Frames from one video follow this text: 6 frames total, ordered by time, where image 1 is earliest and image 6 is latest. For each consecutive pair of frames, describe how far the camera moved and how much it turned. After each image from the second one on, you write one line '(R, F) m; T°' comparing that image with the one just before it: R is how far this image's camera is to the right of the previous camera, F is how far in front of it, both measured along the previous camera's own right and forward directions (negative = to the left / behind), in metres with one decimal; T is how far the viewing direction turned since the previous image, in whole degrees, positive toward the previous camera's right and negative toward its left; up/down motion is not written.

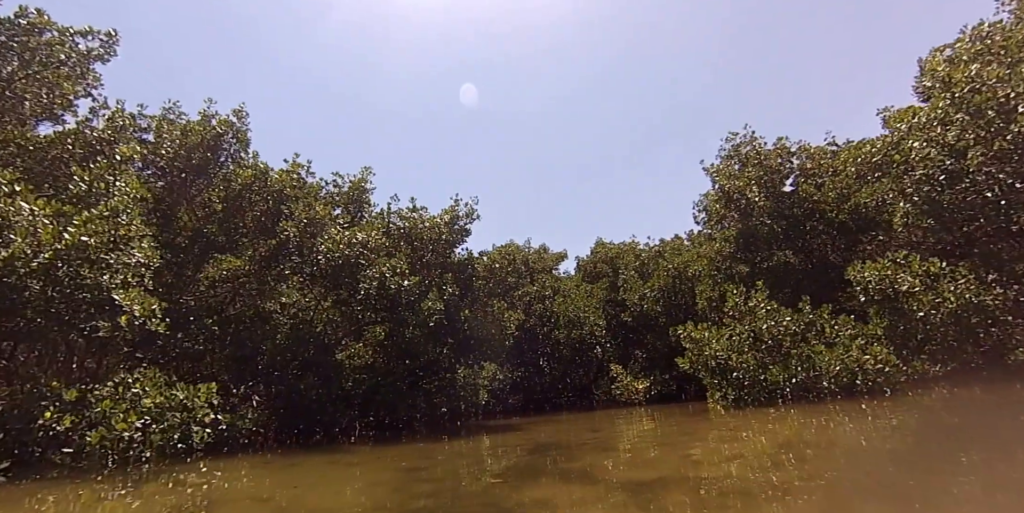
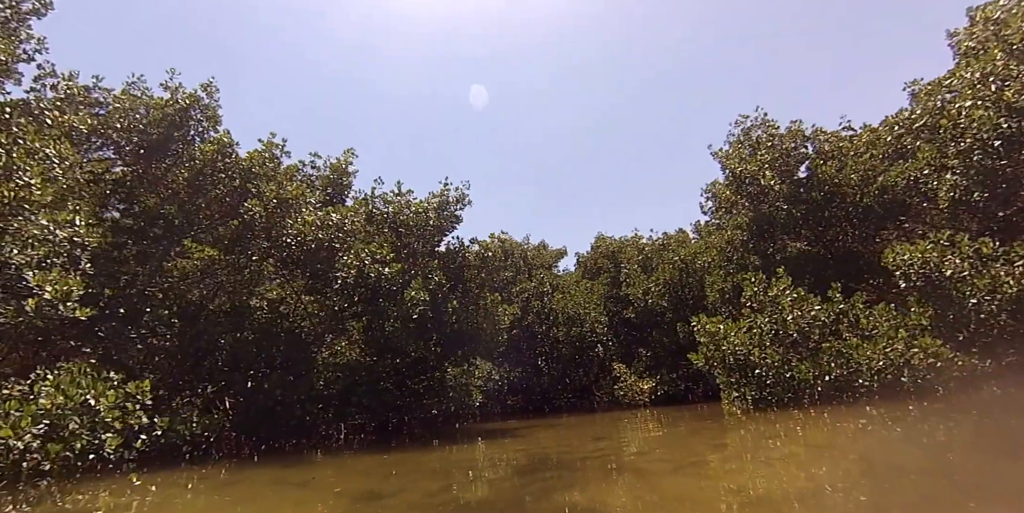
(+0.2, +1.7) m; 0°
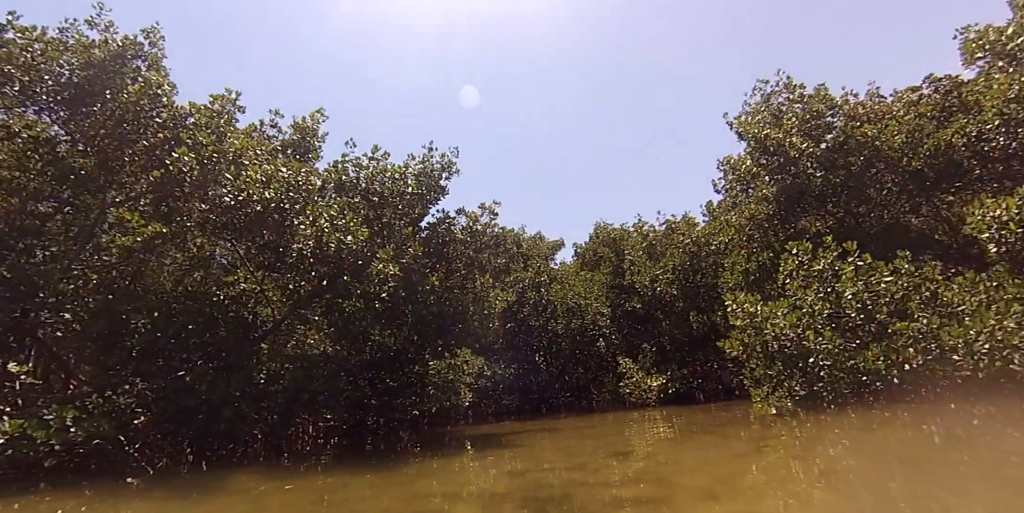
(+0.1, +2.7) m; +1°
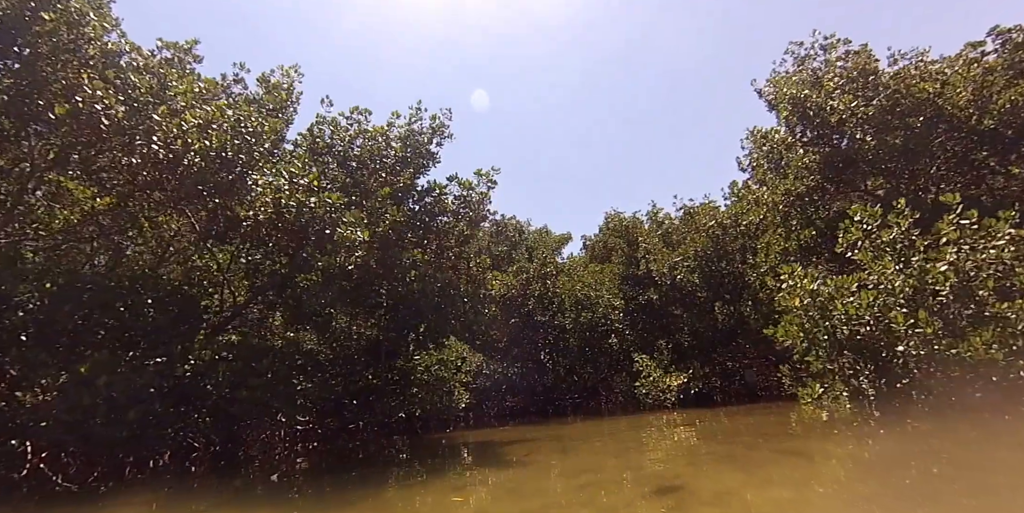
(+0.1, +2.3) m; -1°
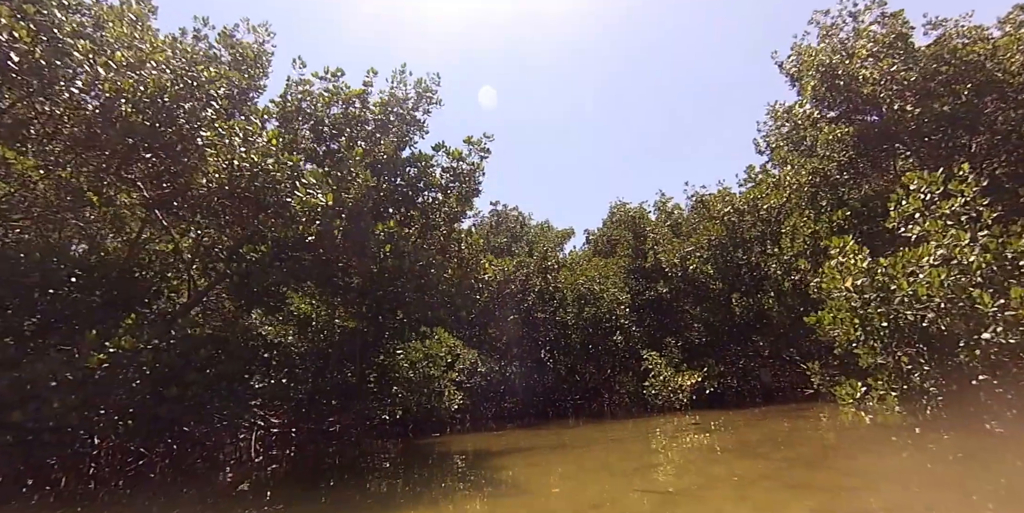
(+0.1, +1.6) m; 0°
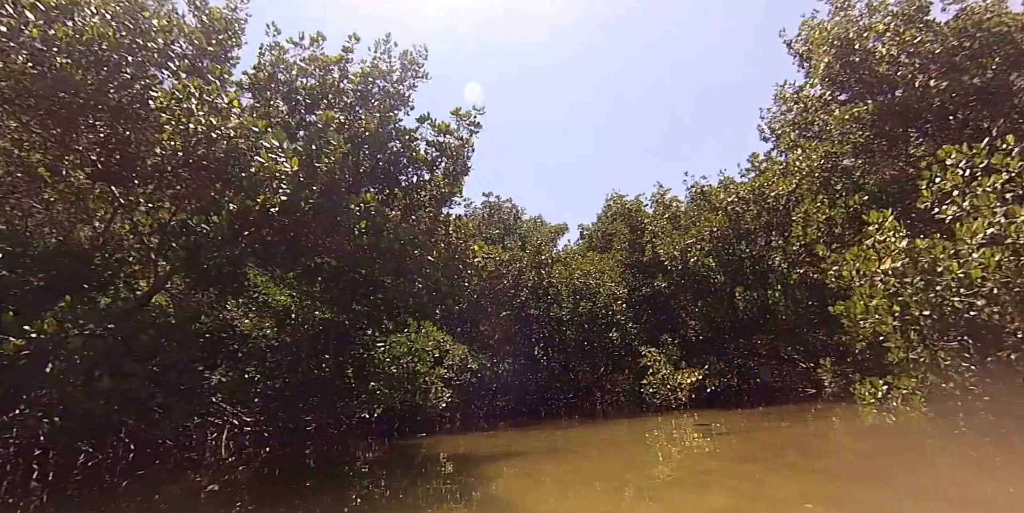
(0.0, +1.0) m; +1°
